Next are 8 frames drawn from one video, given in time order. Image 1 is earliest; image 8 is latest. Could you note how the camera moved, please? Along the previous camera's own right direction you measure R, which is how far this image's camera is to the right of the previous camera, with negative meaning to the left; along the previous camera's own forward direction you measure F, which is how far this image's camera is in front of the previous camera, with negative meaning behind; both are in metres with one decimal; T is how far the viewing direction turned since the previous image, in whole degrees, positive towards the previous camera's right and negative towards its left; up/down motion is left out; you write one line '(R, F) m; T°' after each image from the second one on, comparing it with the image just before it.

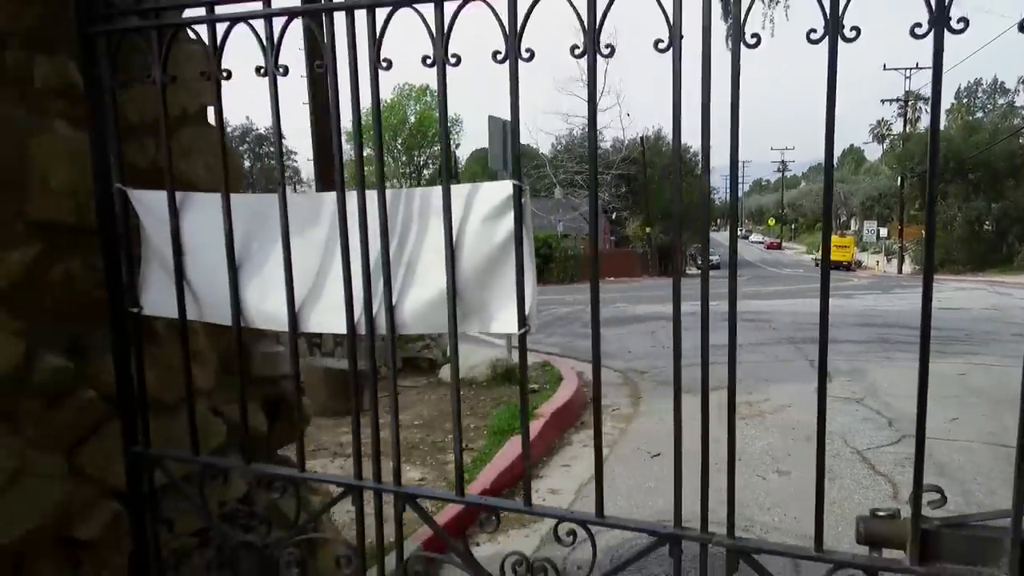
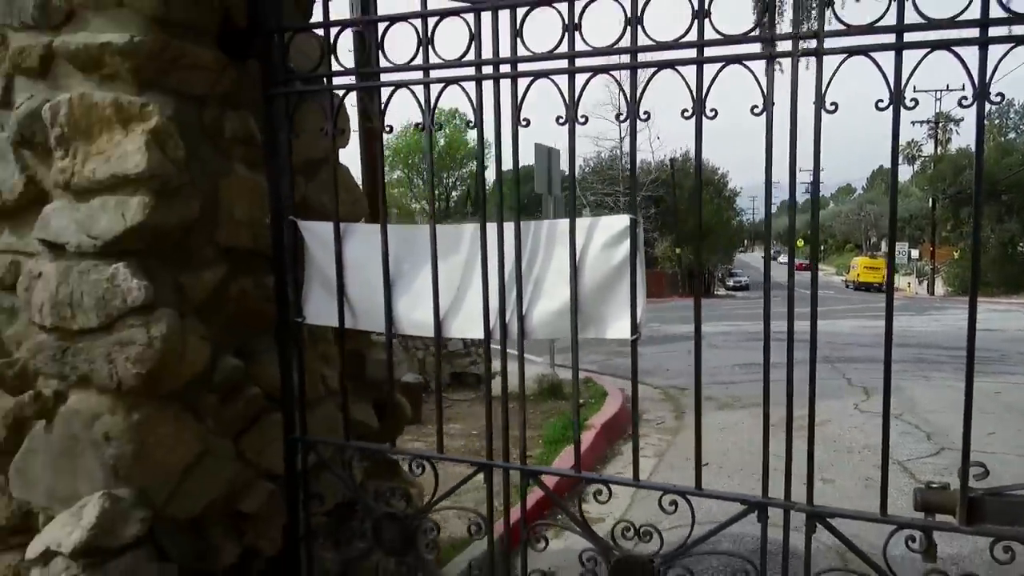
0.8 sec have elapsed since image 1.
(-0.2, -0.4) m; -2°
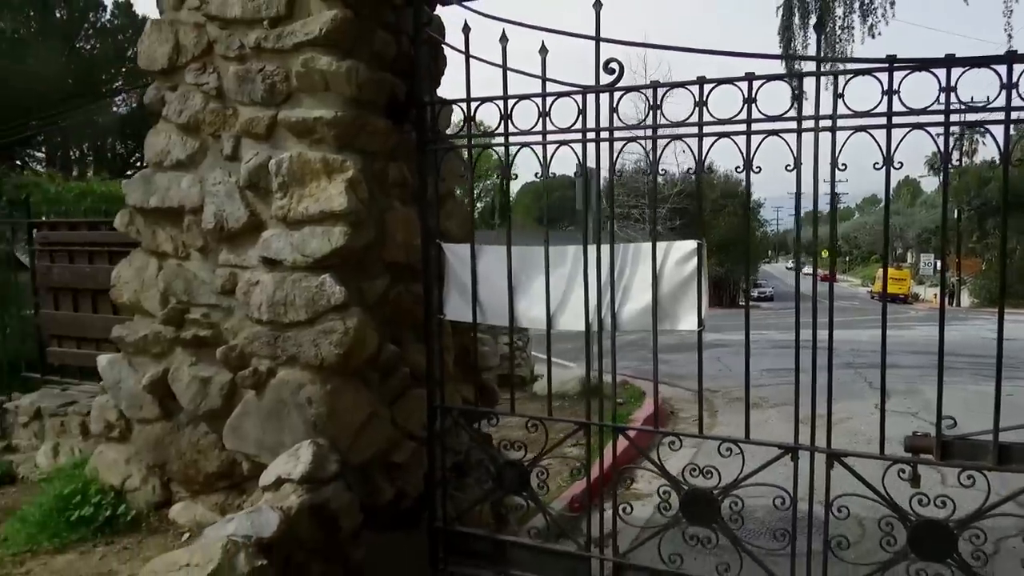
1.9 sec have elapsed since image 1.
(-0.3, -0.7) m; -2°
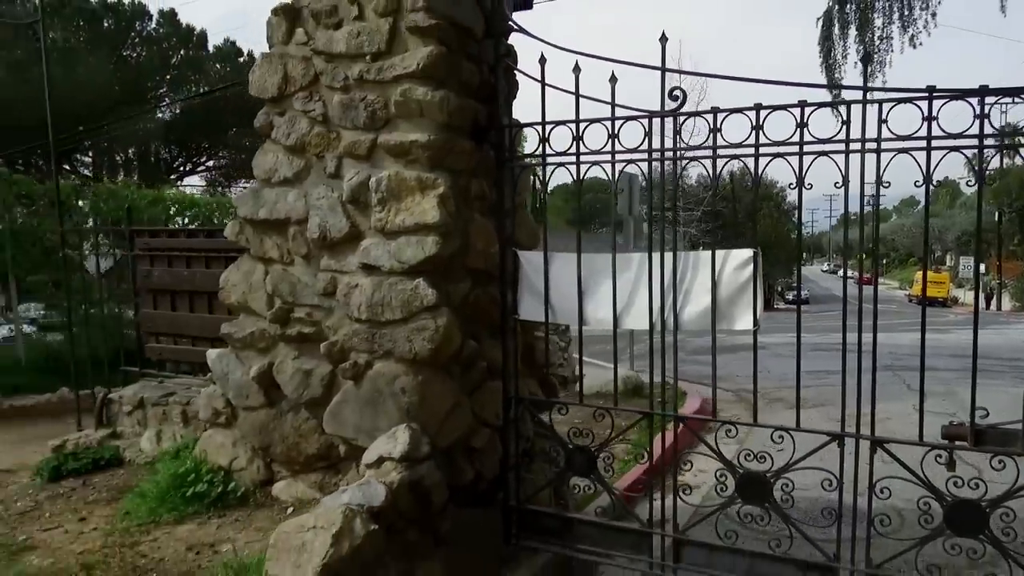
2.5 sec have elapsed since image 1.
(-0.2, -0.3) m; -2°
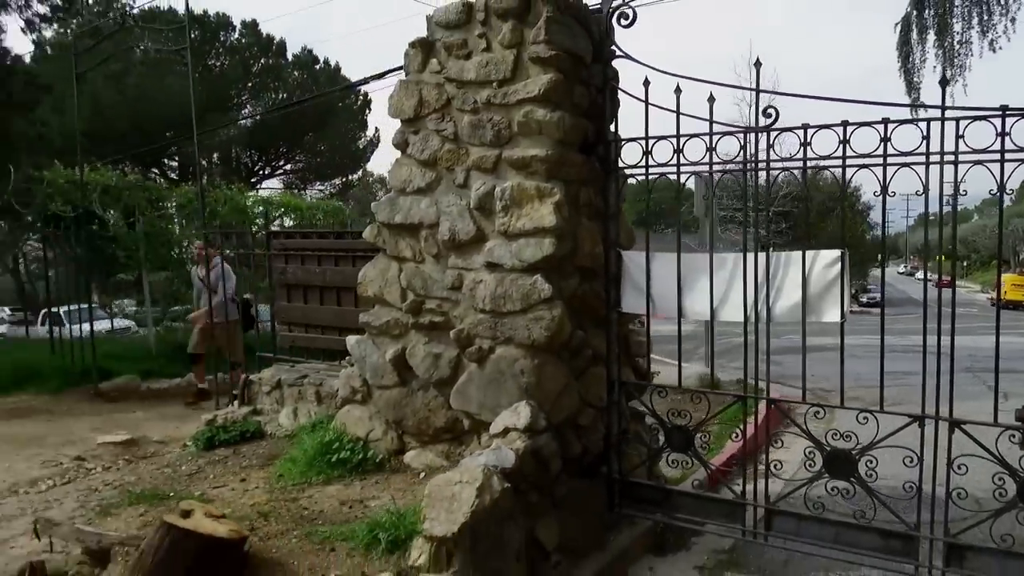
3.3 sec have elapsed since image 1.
(-0.2, -0.5) m; -5°
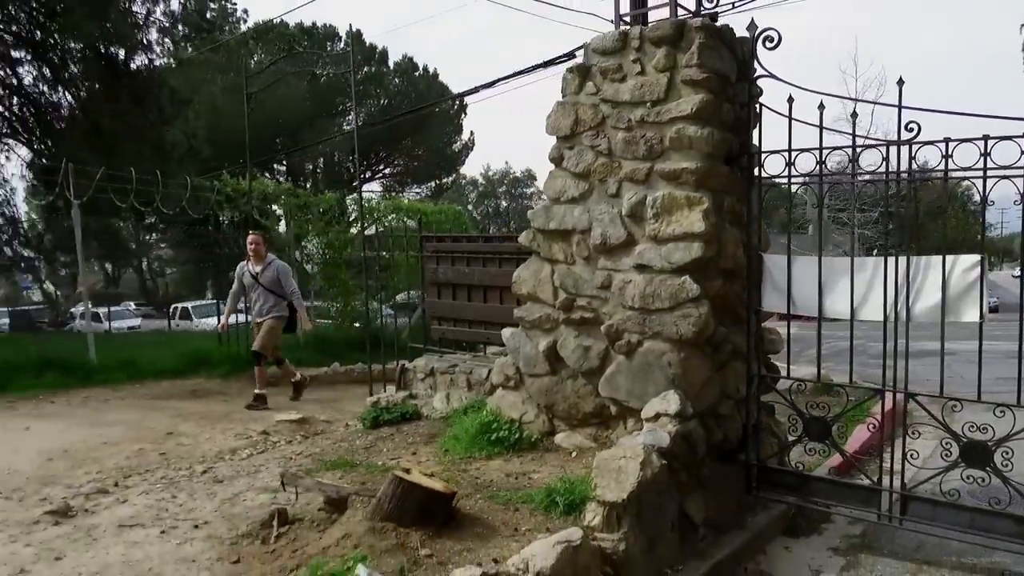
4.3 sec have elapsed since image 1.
(-0.3, -0.5) m; -7°
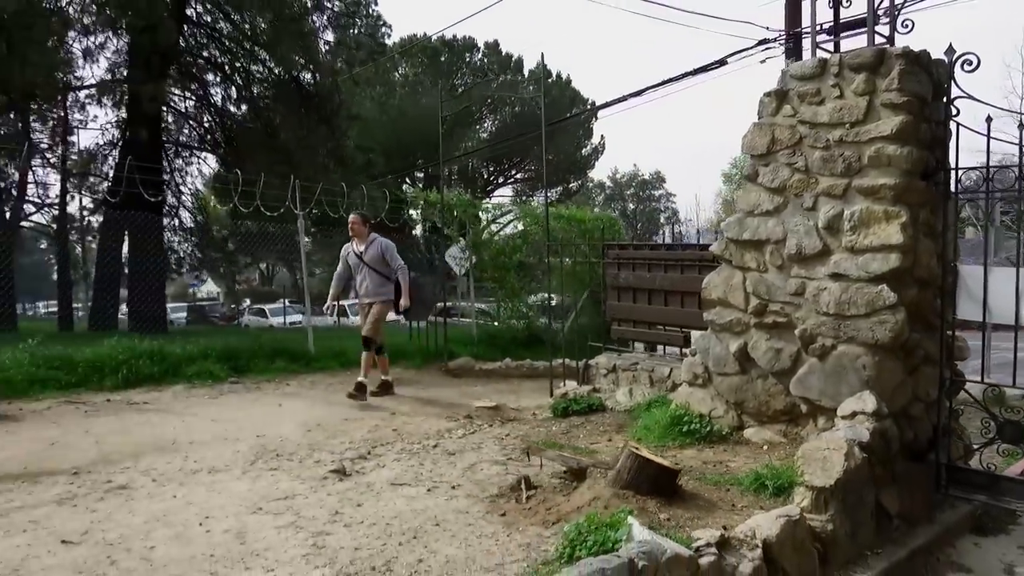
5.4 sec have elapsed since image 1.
(-0.5, -0.6) m; -9°
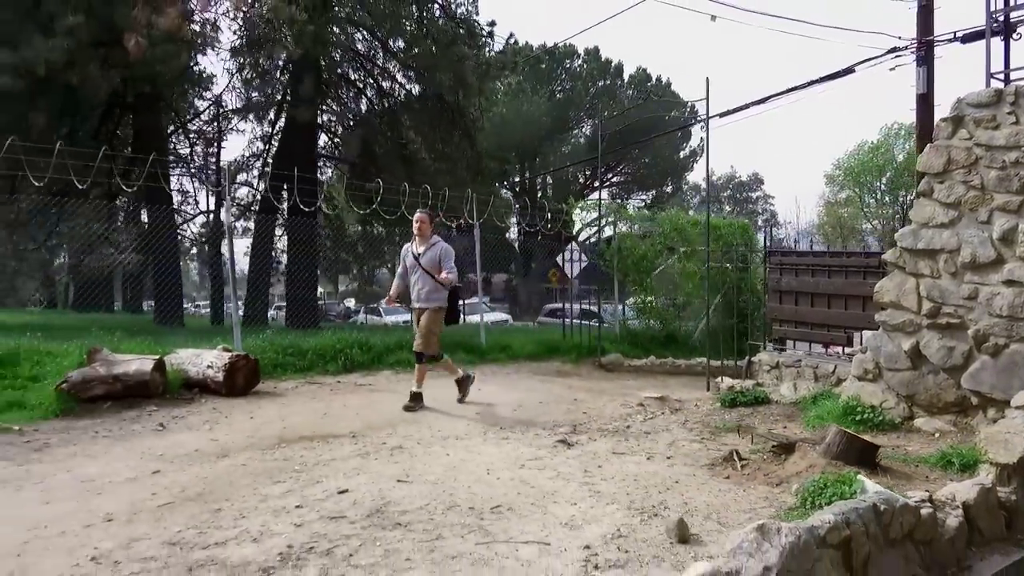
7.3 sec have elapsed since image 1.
(-0.8, -0.9) m; -6°
